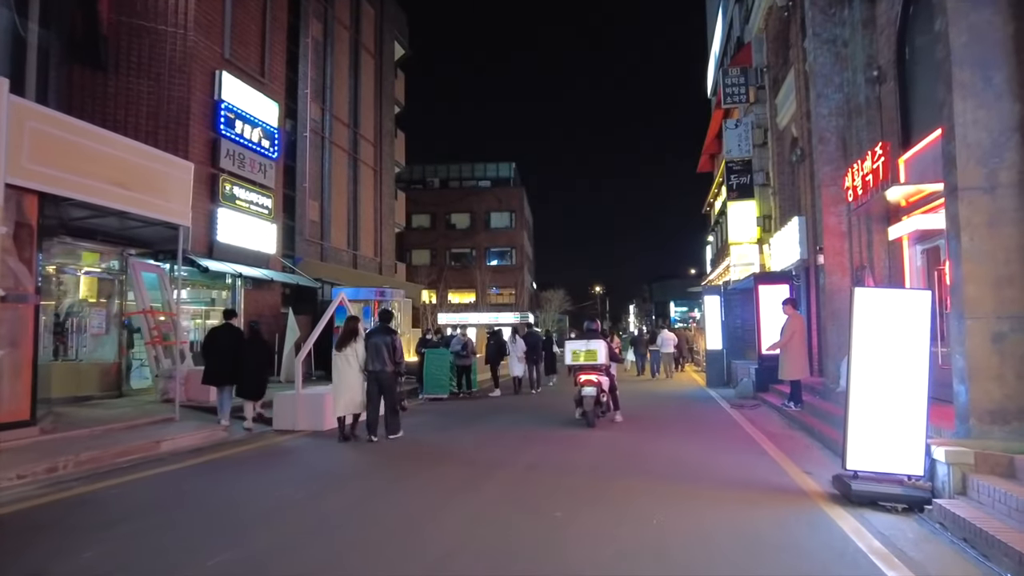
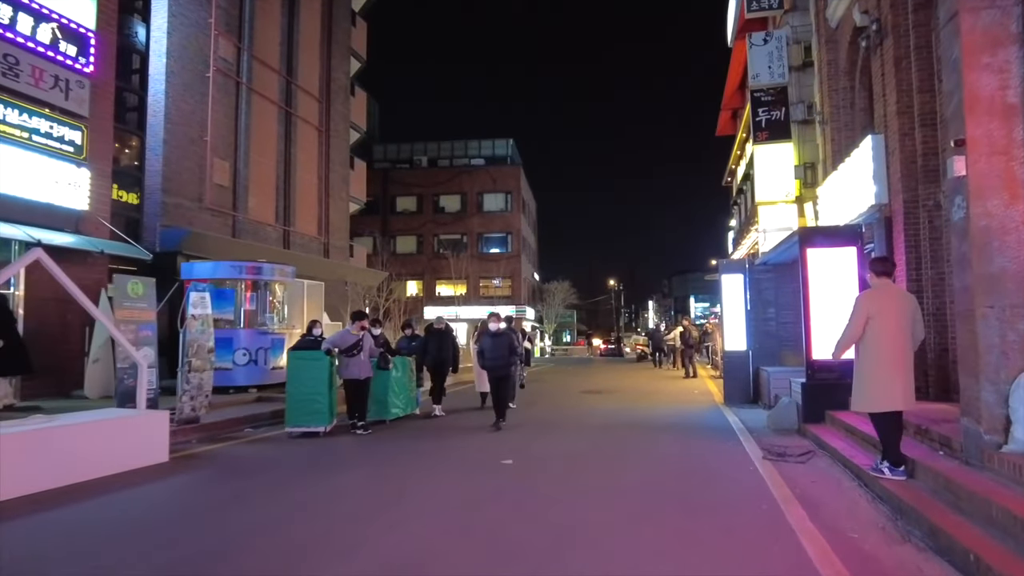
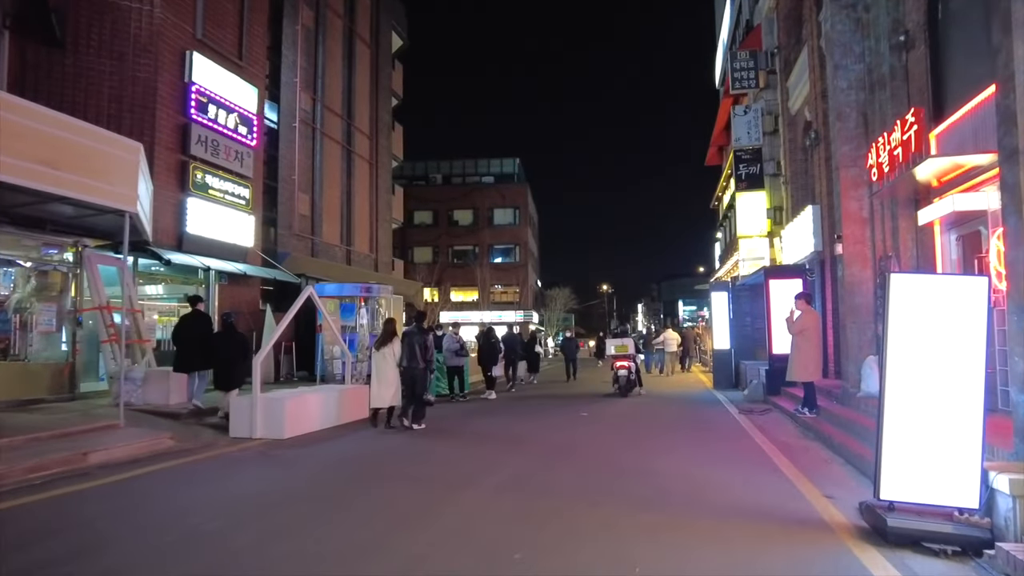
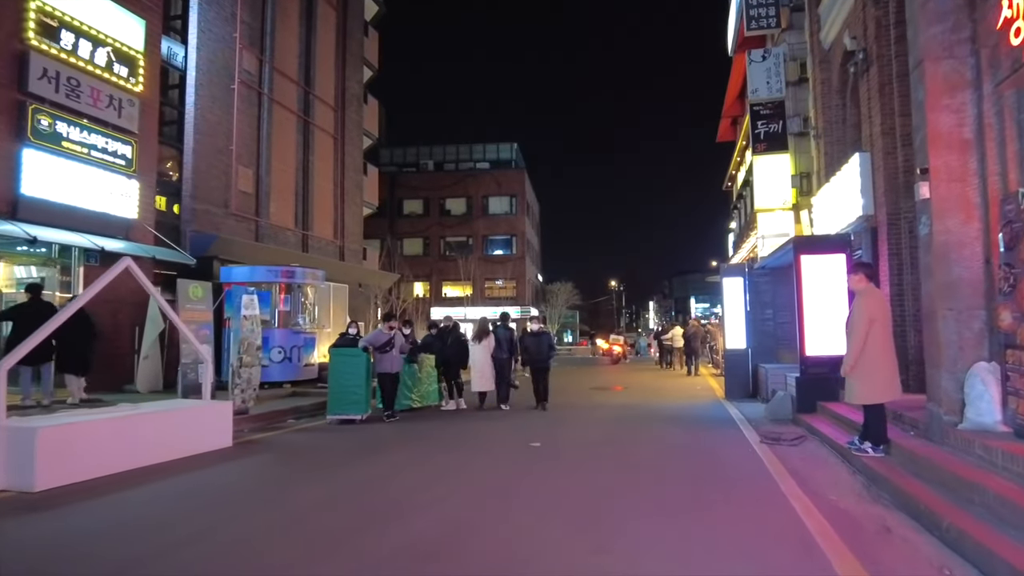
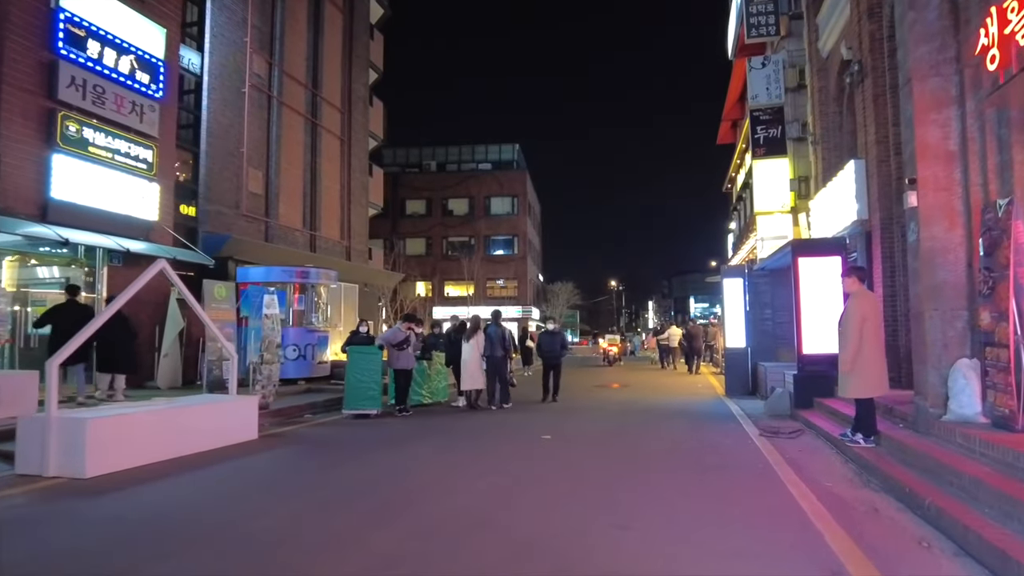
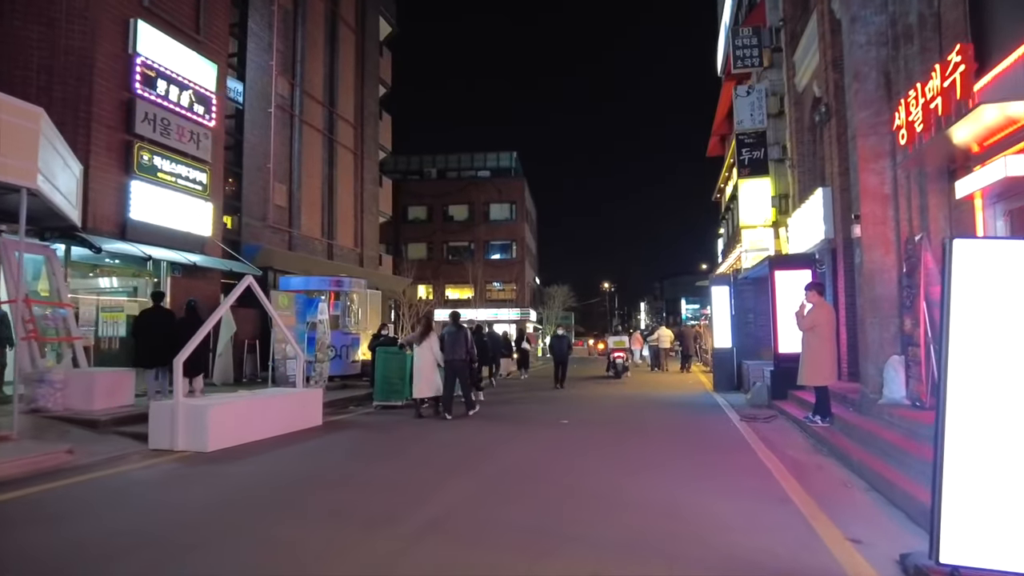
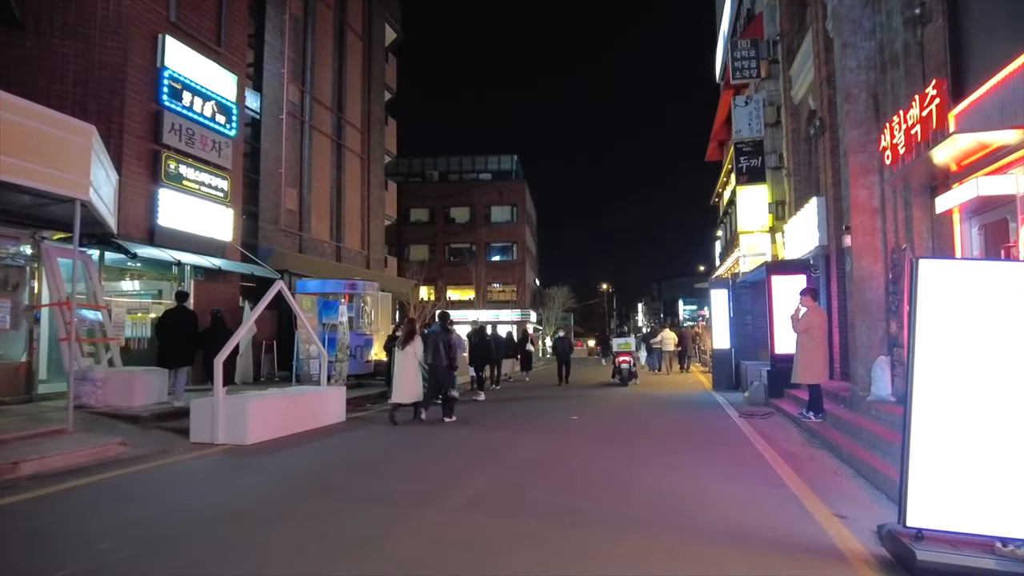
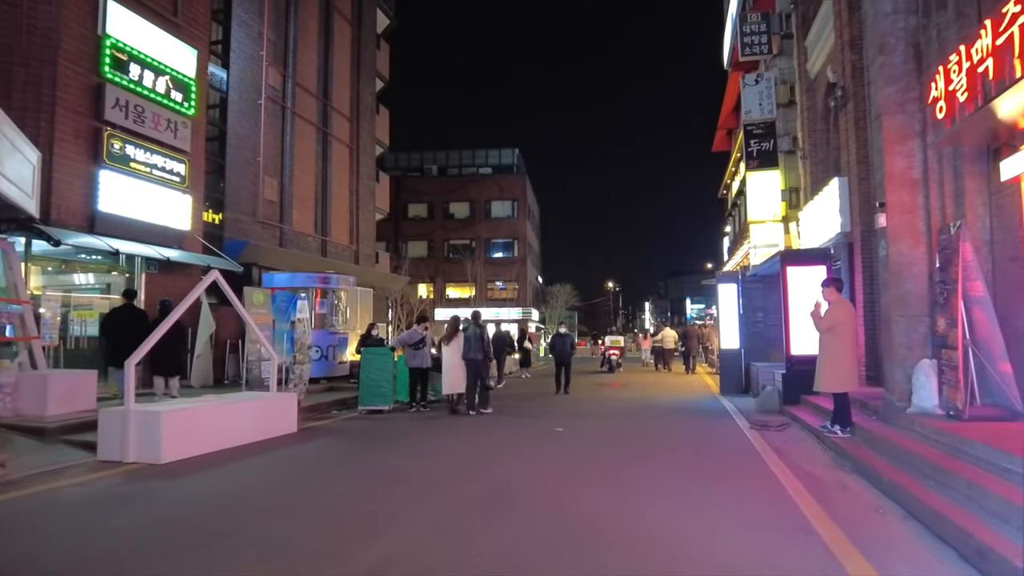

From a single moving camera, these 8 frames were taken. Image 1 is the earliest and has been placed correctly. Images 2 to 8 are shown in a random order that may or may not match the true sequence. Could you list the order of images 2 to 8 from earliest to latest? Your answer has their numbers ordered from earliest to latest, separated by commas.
3, 7, 6, 8, 5, 4, 2
